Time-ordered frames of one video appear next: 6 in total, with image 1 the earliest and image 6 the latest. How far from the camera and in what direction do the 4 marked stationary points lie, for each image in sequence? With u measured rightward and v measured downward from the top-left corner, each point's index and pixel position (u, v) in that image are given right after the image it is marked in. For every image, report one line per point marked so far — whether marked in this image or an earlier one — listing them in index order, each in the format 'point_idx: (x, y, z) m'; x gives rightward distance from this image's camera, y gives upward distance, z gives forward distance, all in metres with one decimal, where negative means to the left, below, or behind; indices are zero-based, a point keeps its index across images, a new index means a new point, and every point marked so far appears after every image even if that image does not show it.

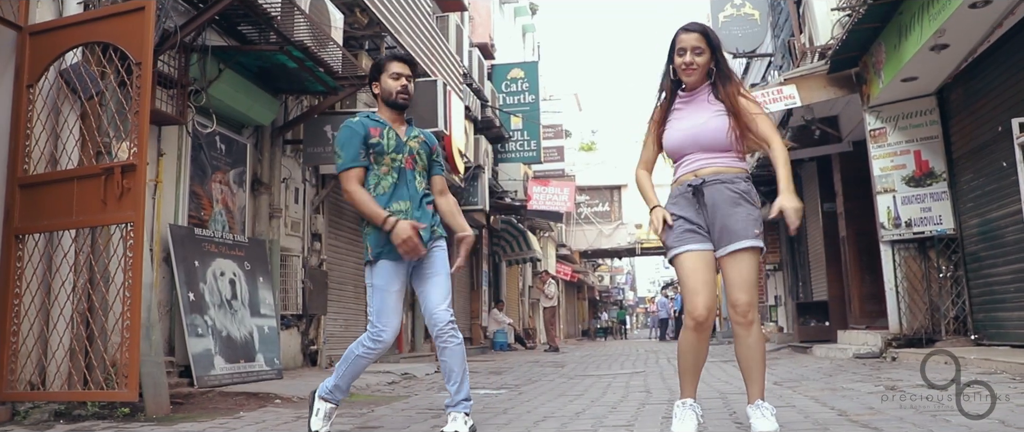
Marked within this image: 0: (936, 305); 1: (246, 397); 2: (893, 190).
0: (+4.6, -1.0, +8.4) m
1: (-2.1, -1.4, +6.2) m
2: (+4.1, +0.3, +8.5) m
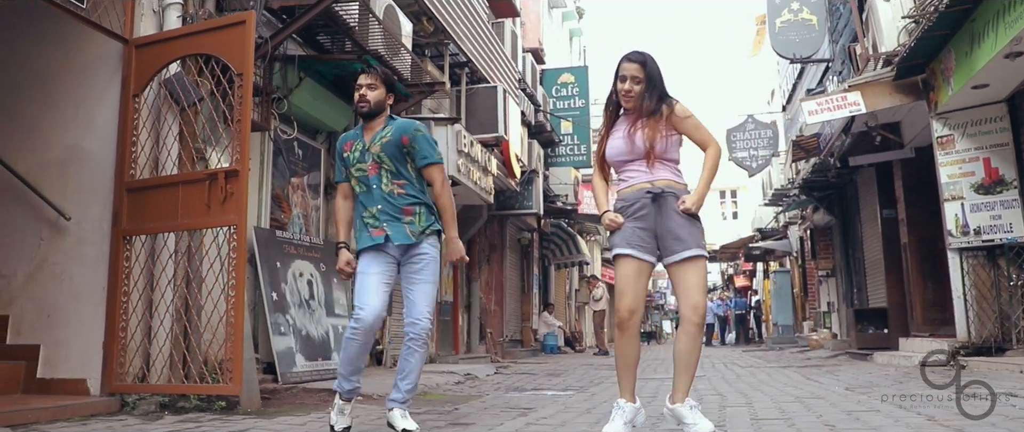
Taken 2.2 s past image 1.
0: (+5.3, -1.0, +8.4) m
1: (-1.5, -1.5, +6.5) m
2: (+4.9, +0.2, +8.4) m
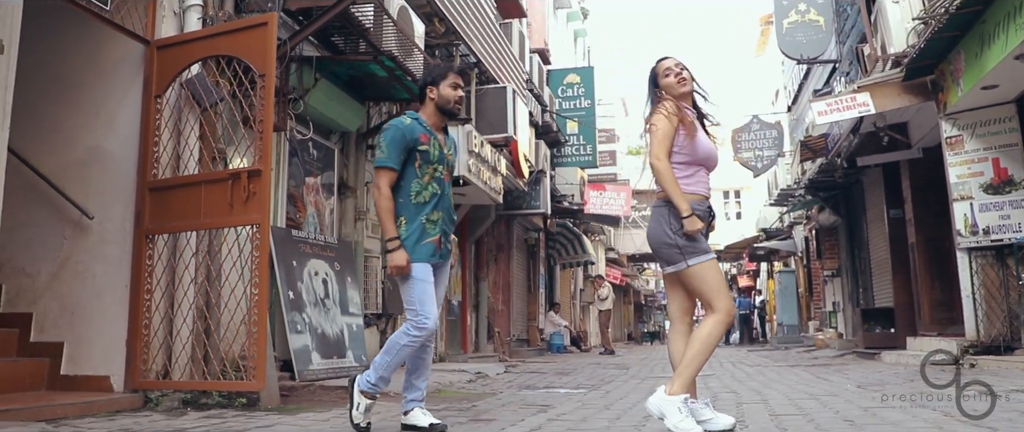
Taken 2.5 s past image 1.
0: (+5.4, -1.0, +8.4) m
1: (-1.4, -1.5, +6.5) m
2: (+5.0, +0.2, +8.5) m
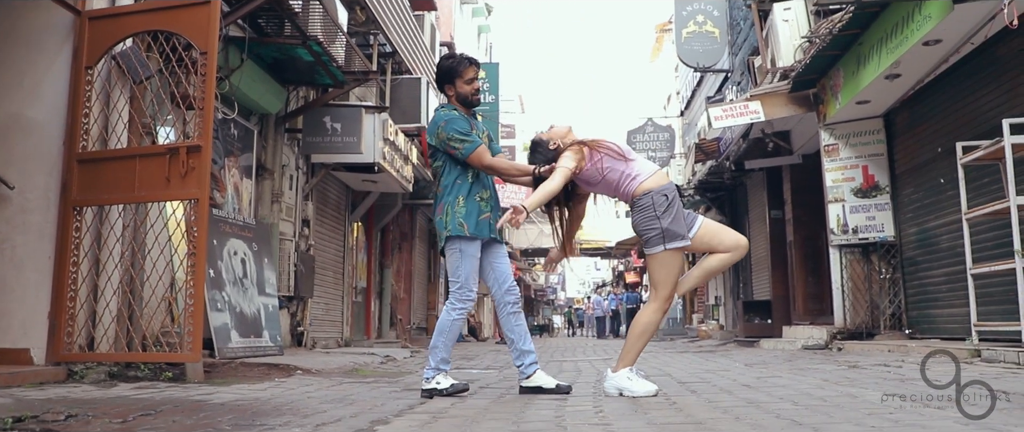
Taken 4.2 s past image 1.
0: (+4.4, -1.1, +9.5) m
1: (-2.1, -1.3, +6.6) m
2: (+4.0, +0.2, +9.5) m
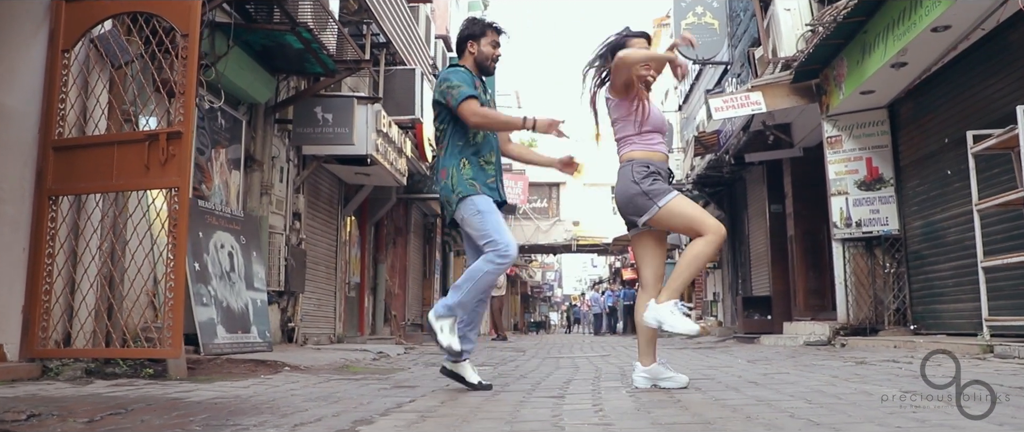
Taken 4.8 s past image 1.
0: (+4.3, -1.0, +9.3) m
1: (-2.1, -1.2, +6.4) m
2: (+4.0, +0.3, +9.3) m
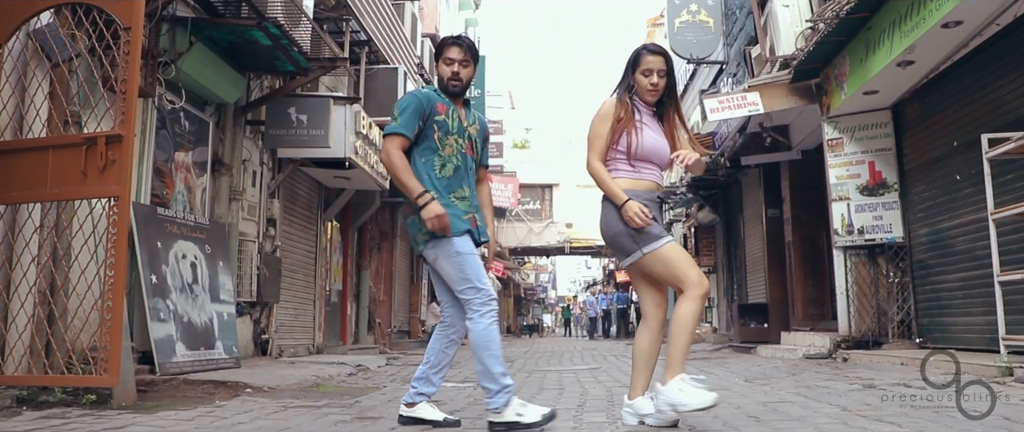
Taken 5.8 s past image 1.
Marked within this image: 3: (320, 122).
0: (+4.2, -1.1, +8.8) m
1: (-2.3, -1.3, +5.9) m
2: (+3.8, +0.2, +8.8) m
3: (-2.2, +1.1, +9.0) m
